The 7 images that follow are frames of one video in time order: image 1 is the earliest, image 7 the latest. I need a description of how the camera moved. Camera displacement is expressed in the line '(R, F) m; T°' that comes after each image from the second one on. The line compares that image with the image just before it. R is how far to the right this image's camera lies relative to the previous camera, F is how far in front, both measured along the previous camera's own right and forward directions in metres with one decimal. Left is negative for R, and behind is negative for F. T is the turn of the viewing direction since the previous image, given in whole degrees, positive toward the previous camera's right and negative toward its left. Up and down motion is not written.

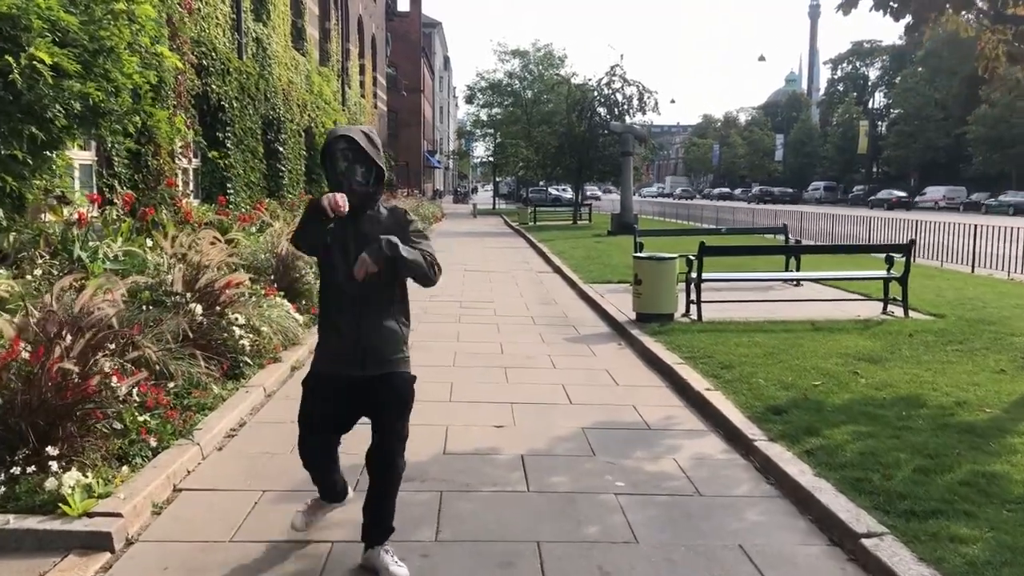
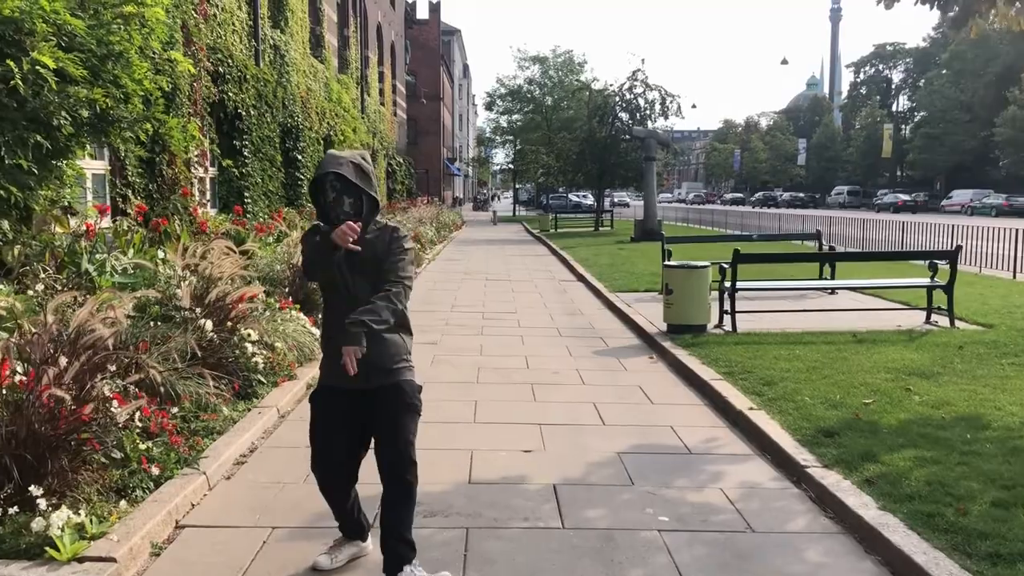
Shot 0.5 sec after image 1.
(-0.1, +0.4) m; -1°
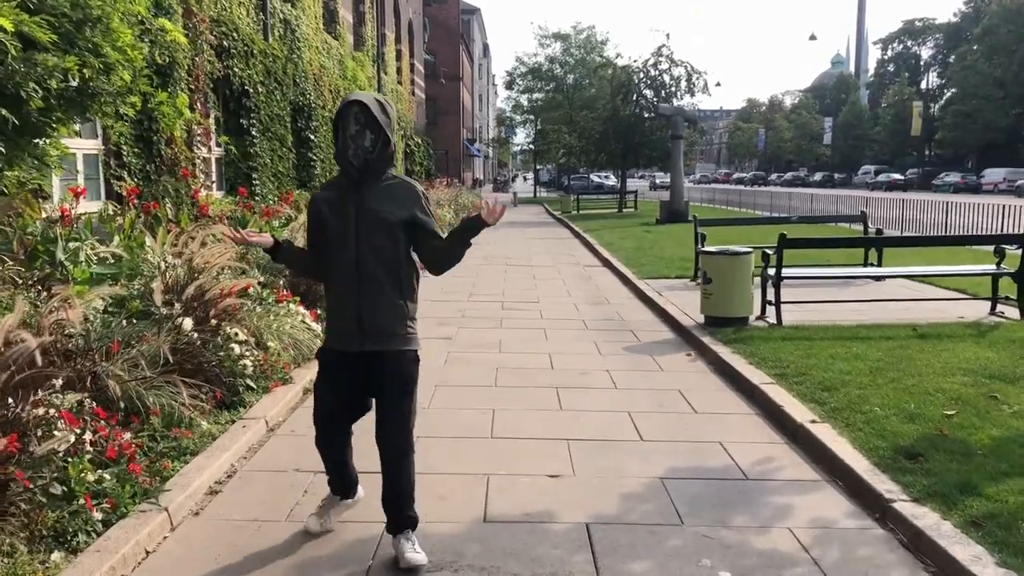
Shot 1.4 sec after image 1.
(0.0, +0.8) m; -1°
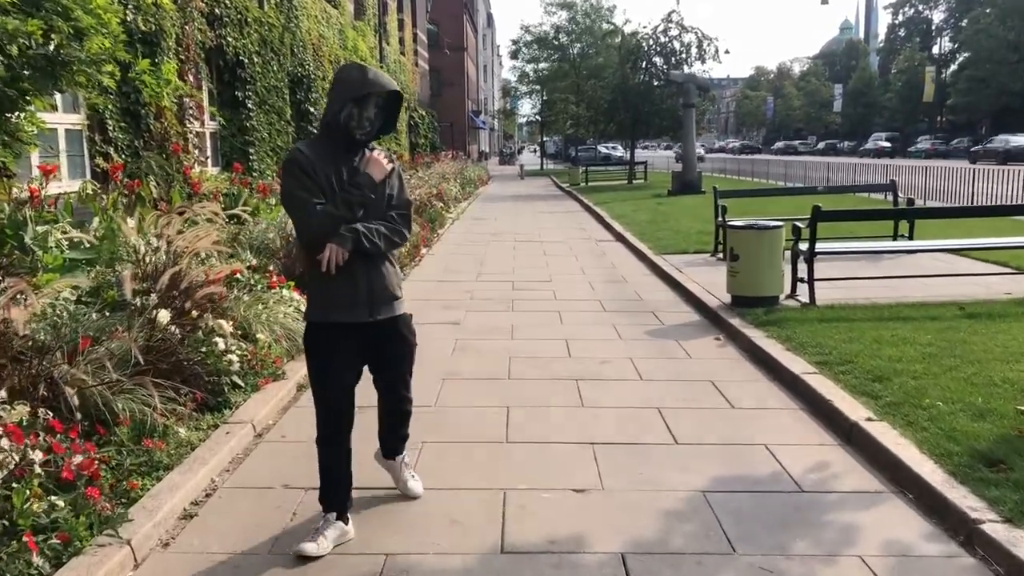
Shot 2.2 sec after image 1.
(0.0, +0.6) m; 0°
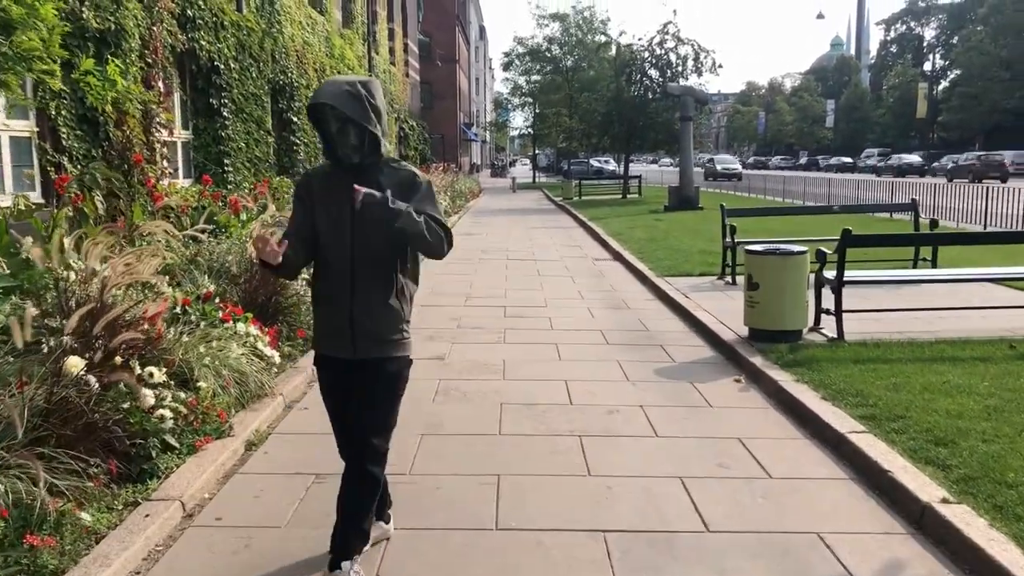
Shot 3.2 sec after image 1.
(0.0, +0.9) m; +1°
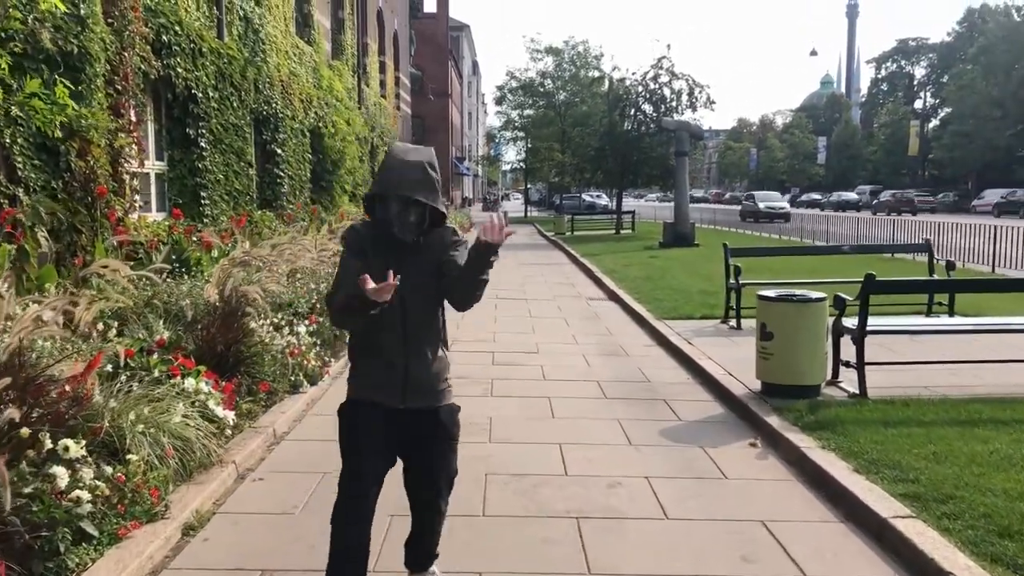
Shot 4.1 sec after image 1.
(0.0, +0.7) m; +1°
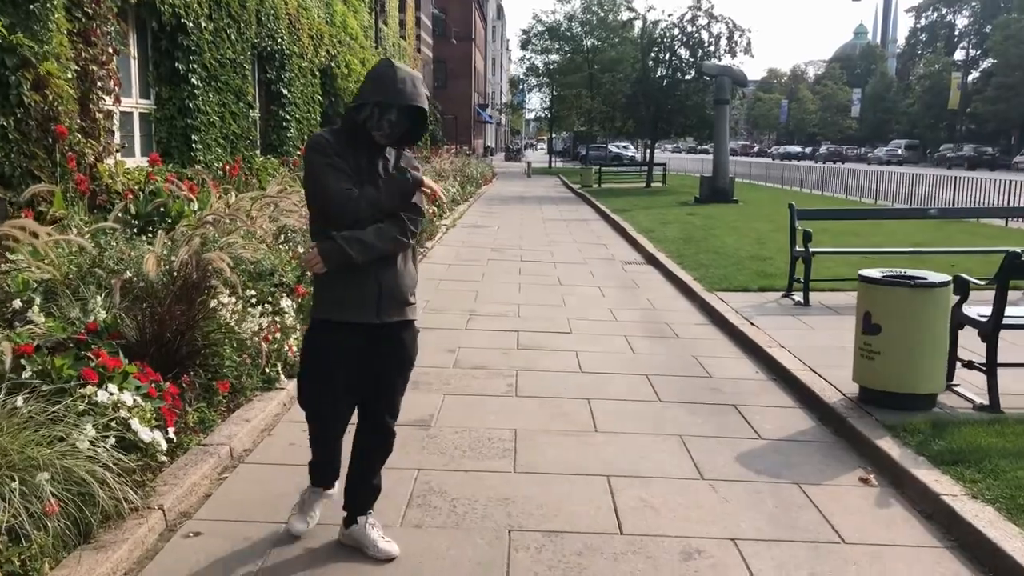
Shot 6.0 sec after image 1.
(-0.1, +1.4) m; -1°
